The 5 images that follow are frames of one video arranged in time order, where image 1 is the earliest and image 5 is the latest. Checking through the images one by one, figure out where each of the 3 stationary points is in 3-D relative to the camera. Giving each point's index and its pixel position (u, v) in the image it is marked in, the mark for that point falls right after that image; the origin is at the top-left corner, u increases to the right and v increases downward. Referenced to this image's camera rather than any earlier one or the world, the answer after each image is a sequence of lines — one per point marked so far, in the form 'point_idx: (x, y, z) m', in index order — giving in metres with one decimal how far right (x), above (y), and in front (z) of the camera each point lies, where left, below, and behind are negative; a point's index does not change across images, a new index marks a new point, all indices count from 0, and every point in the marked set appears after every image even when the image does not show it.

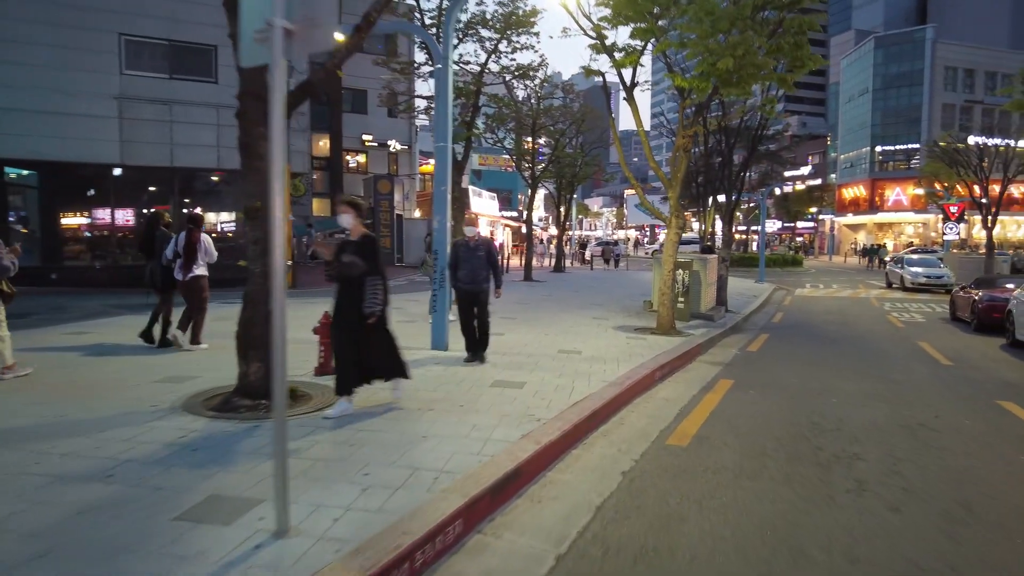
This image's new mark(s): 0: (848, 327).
0: (+9.5, -1.1, +18.0) m
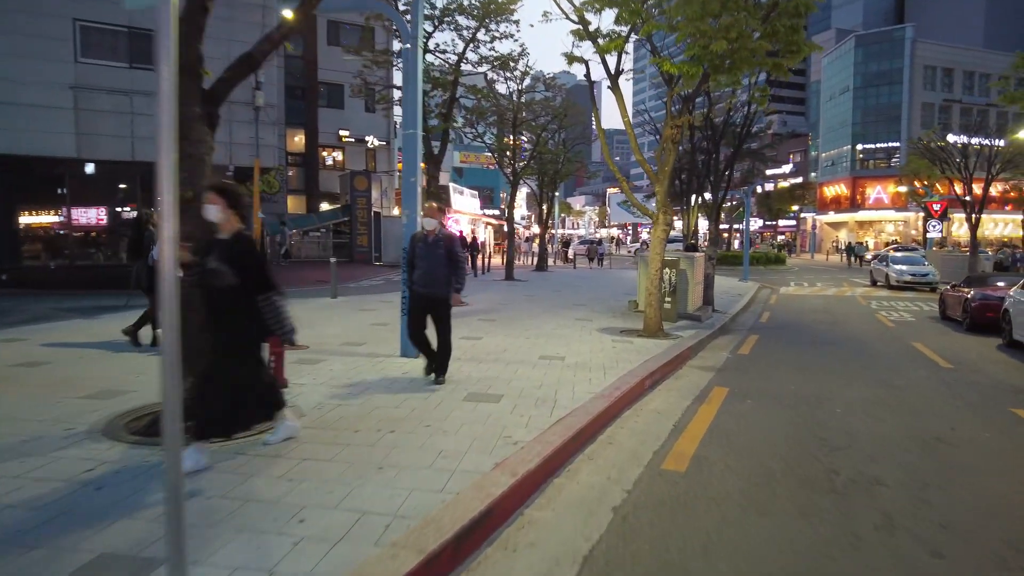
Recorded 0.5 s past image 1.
0: (+8.9, -1.1, +17.5) m
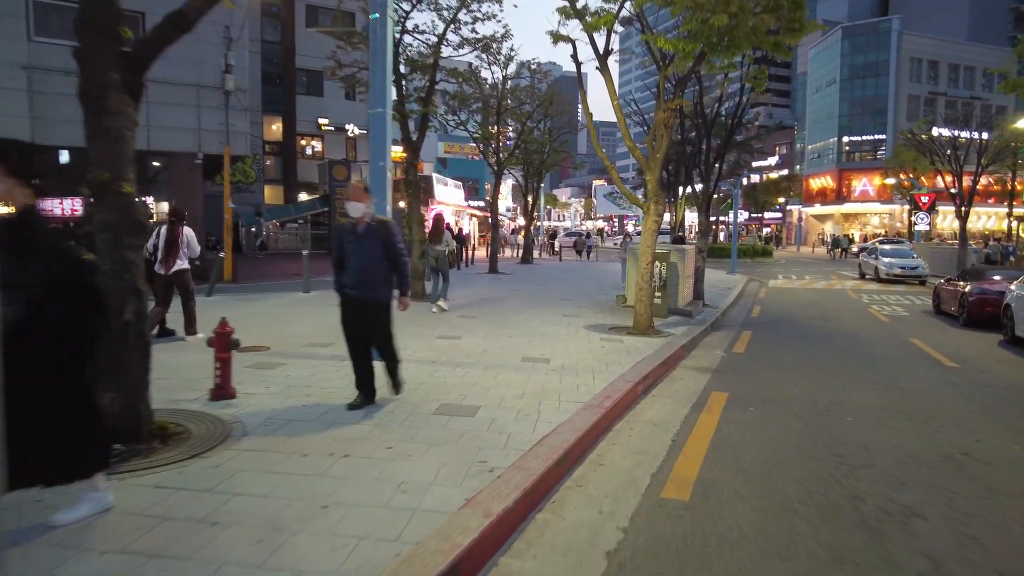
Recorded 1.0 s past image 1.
0: (+8.5, -0.9, +17.0) m
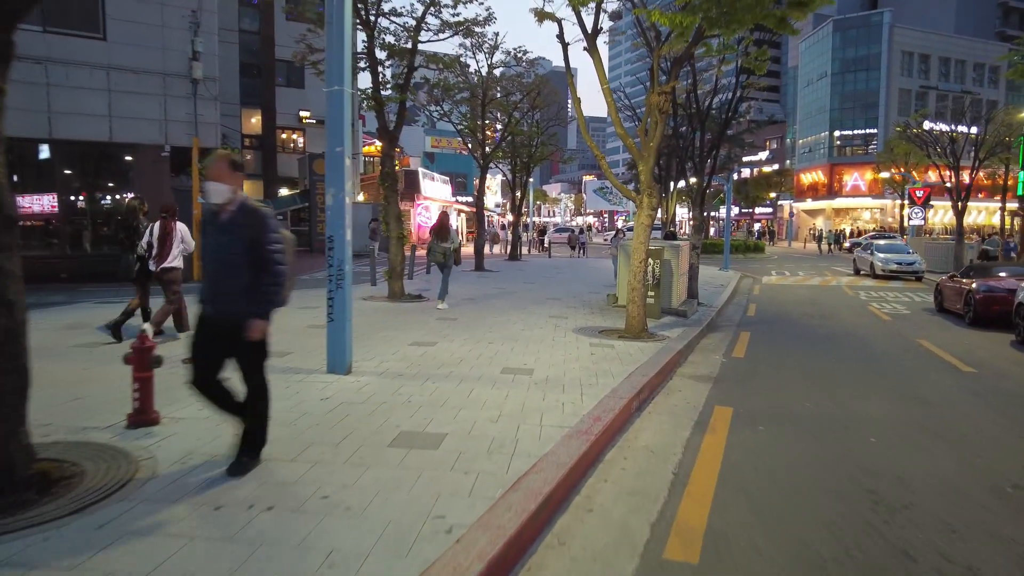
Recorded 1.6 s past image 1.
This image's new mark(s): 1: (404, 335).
0: (+8.1, -0.8, +16.3) m
1: (-1.6, -0.7, +9.1) m
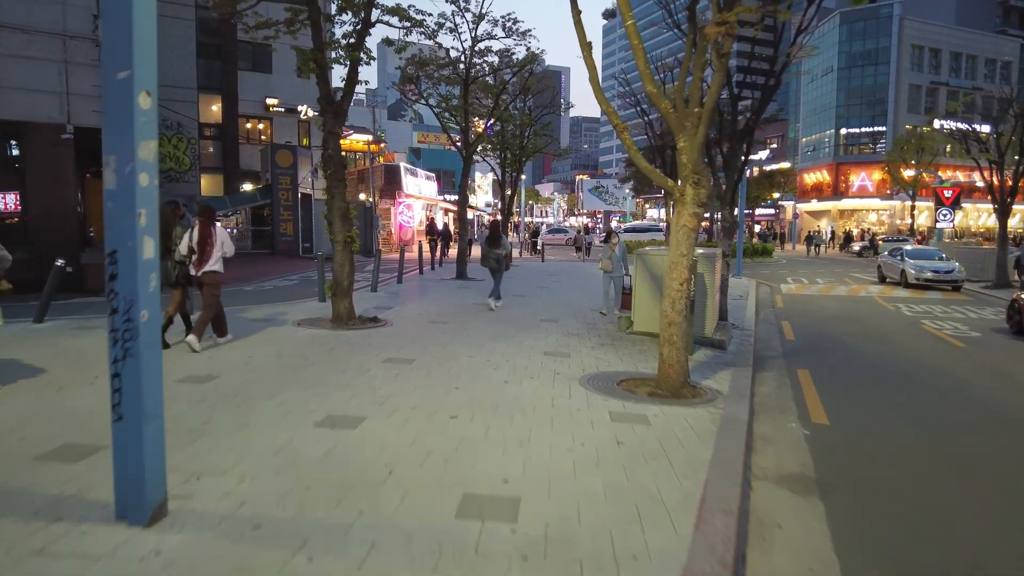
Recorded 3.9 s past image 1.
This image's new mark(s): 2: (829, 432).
0: (+7.8, -1.2, +13.1) m
1: (-1.8, -1.0, +5.8) m
2: (+3.3, -1.5, +6.6) m
